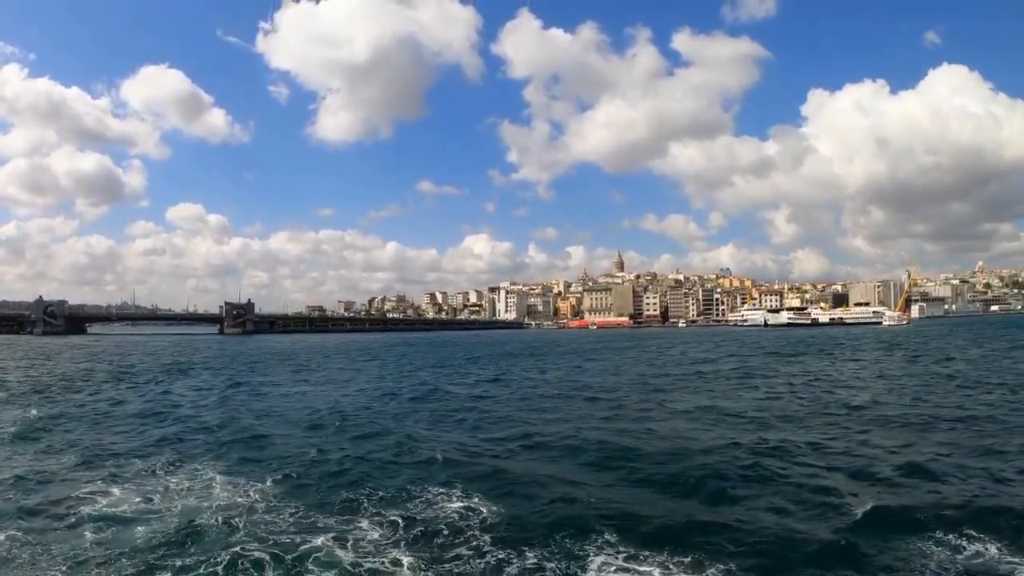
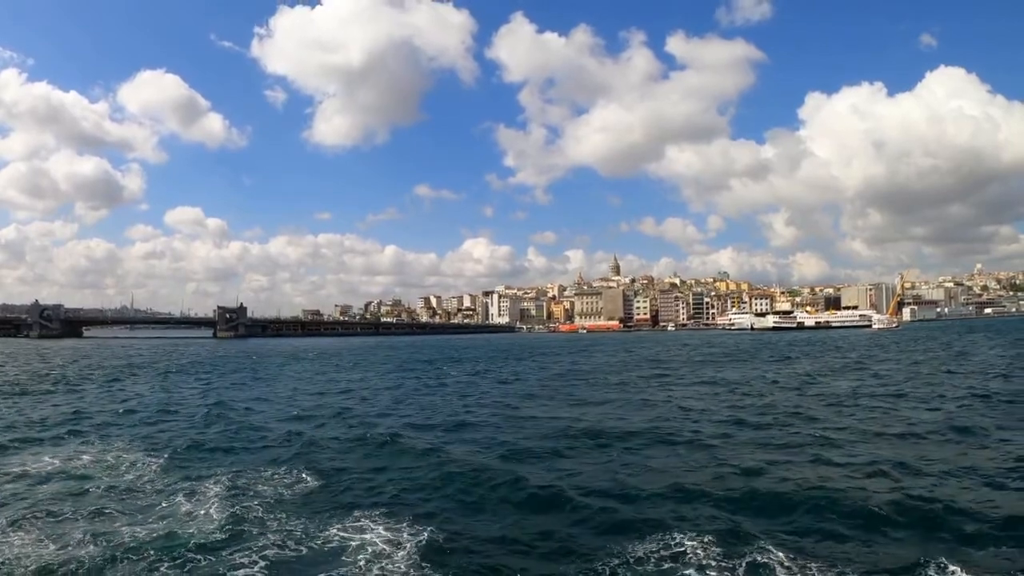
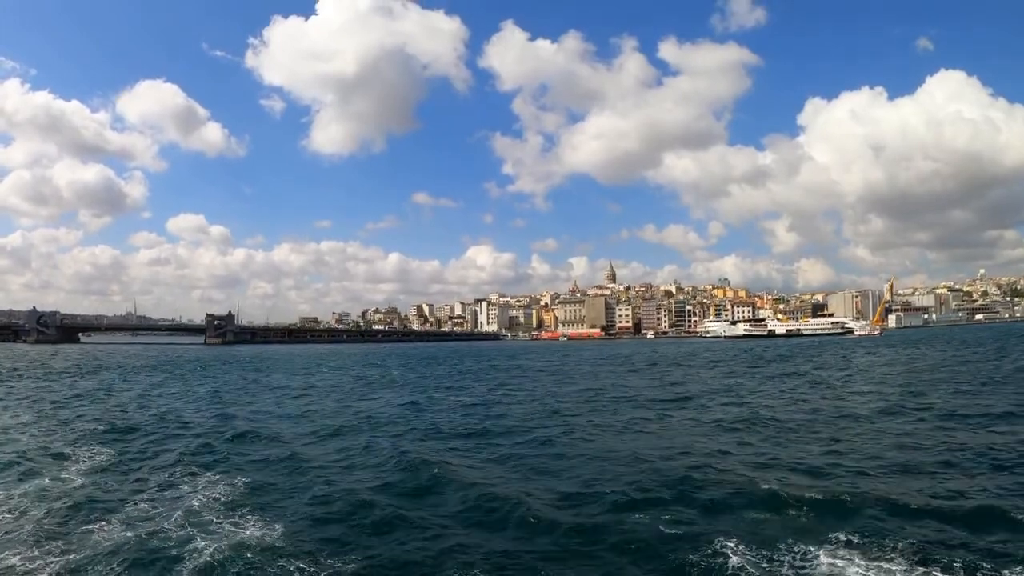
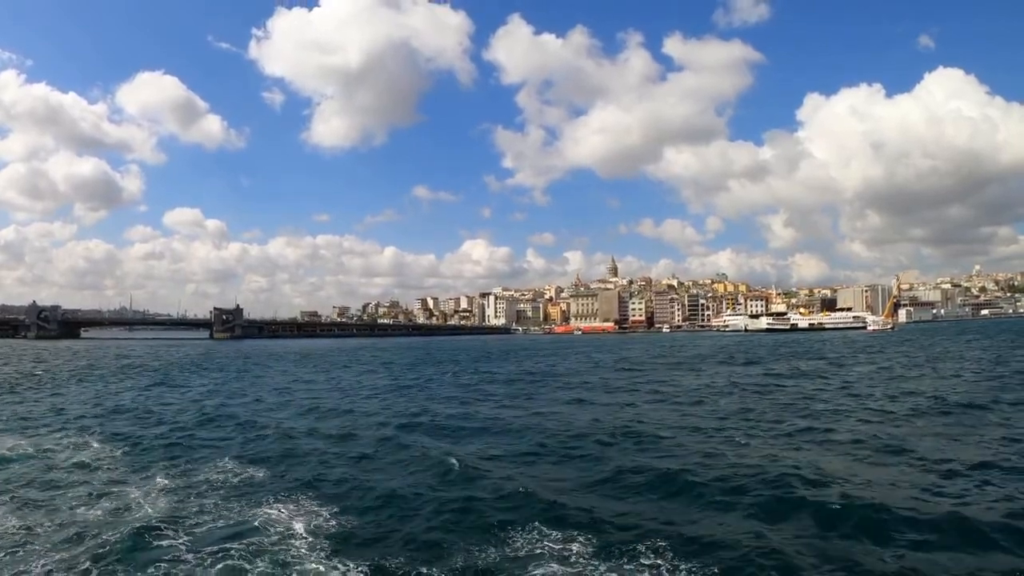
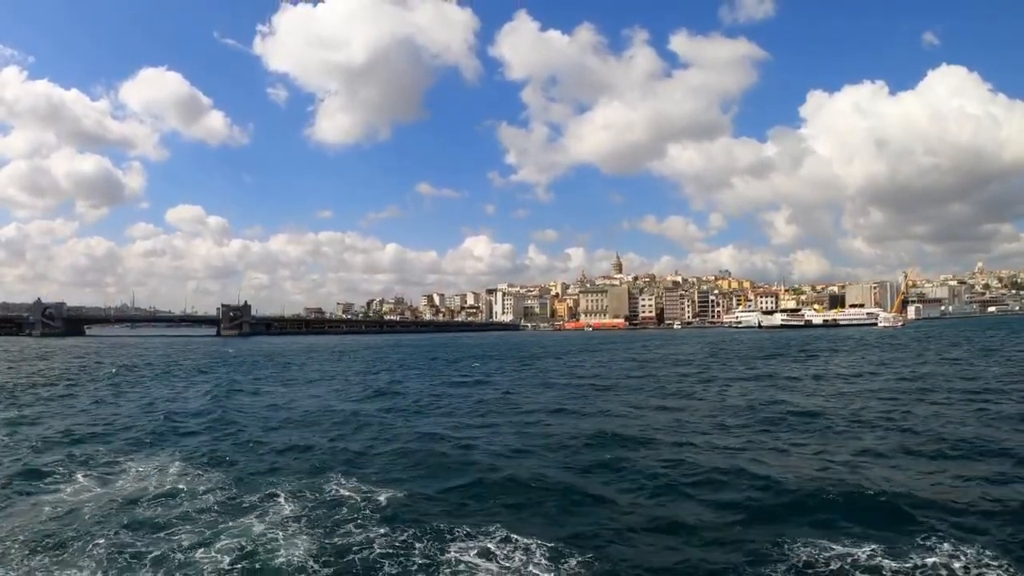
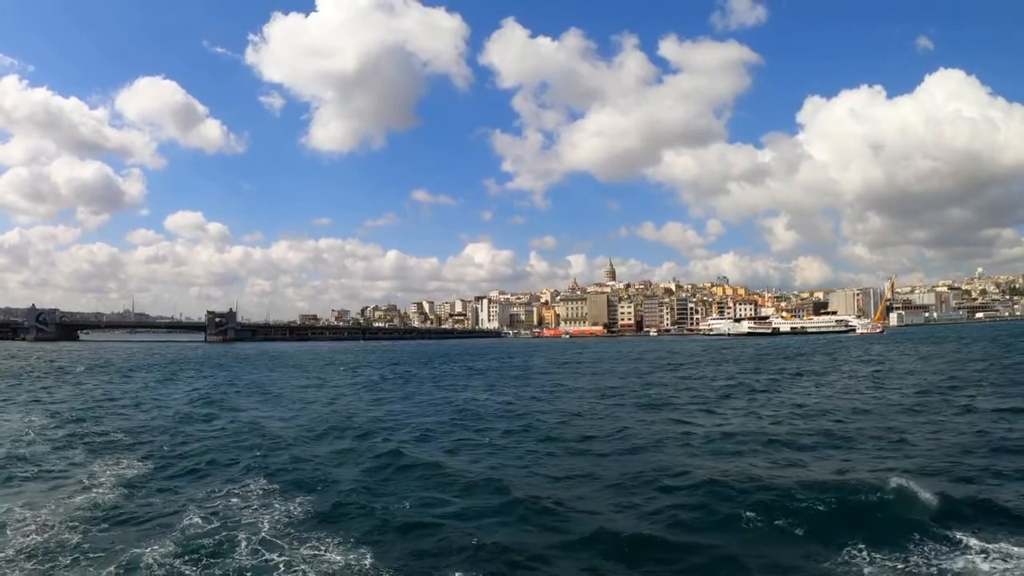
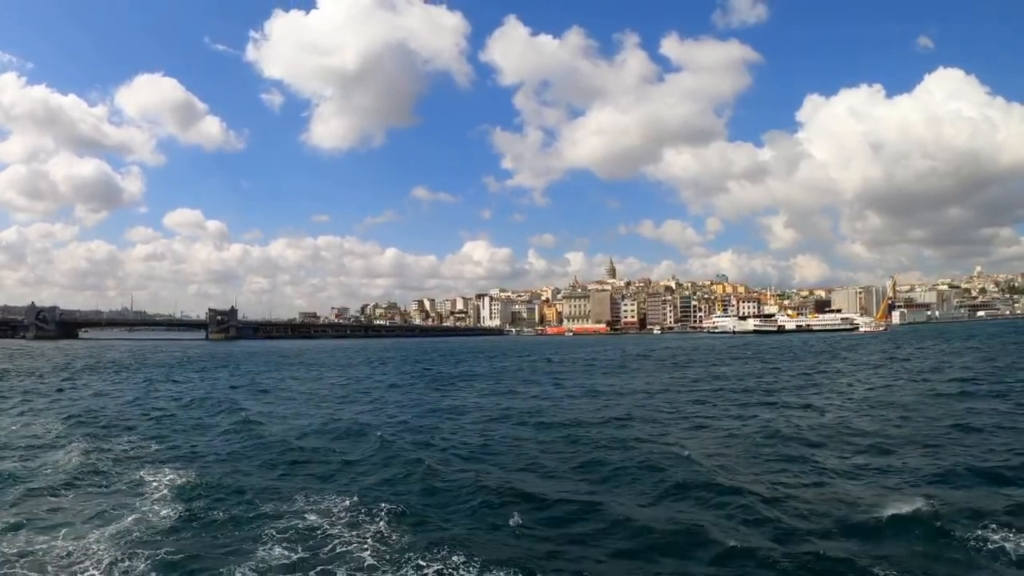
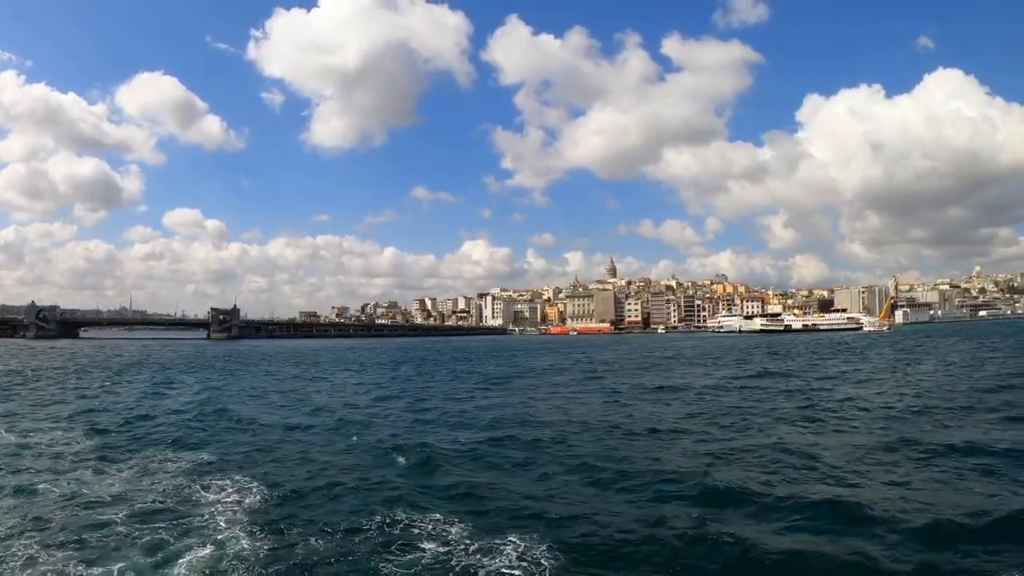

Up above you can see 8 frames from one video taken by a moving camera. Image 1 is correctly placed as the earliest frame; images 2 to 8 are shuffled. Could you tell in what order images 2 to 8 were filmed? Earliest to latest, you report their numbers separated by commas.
5, 2, 4, 8, 7, 6, 3
